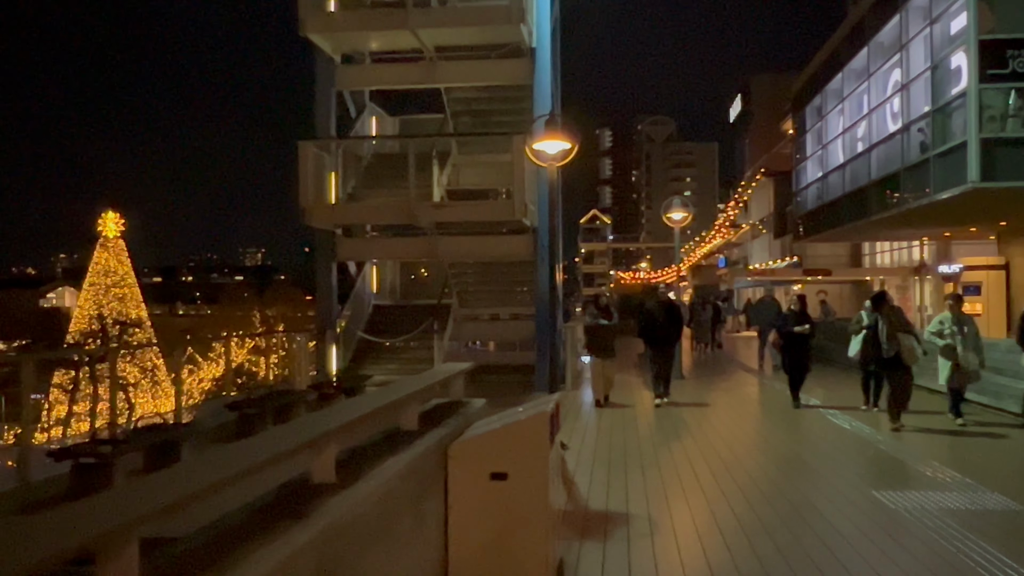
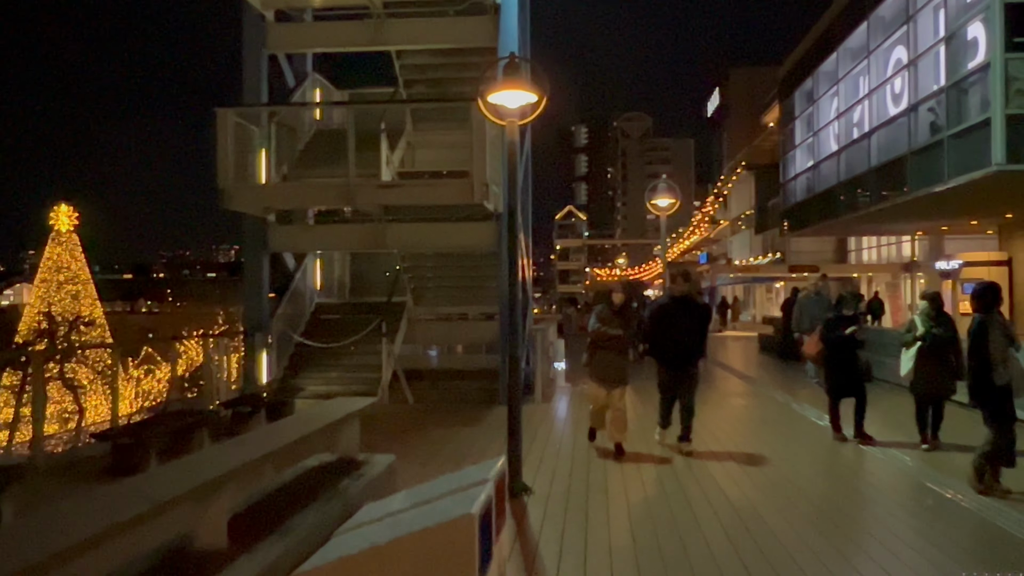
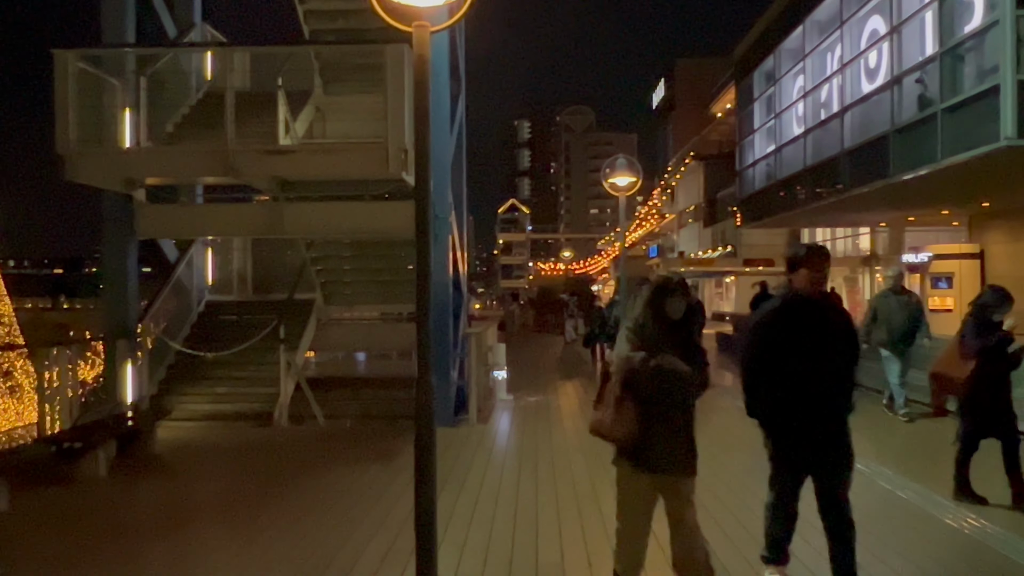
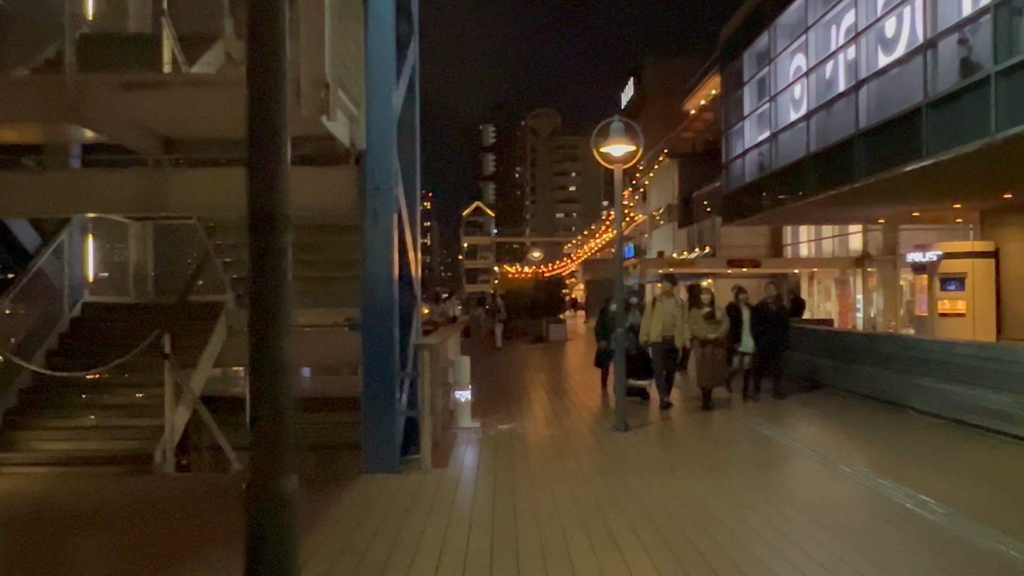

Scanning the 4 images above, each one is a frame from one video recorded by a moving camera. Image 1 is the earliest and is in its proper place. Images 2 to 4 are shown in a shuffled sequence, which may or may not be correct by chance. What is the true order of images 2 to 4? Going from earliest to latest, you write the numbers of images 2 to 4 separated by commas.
2, 3, 4
